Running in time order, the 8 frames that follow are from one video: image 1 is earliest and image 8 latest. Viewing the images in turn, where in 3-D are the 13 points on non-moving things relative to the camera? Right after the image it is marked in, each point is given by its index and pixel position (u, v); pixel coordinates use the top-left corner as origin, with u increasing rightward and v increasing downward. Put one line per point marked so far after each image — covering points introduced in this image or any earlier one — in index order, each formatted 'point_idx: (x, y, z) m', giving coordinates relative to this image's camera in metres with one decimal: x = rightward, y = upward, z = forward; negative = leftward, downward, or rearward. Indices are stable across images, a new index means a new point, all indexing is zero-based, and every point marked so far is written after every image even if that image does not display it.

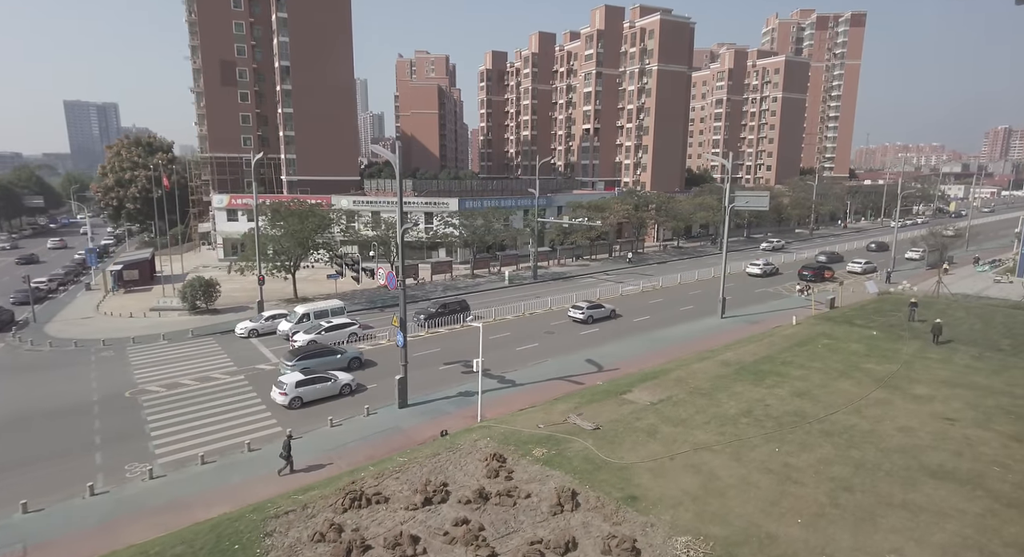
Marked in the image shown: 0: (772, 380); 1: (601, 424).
0: (+8.0, -3.2, +19.8) m
1: (+2.3, -3.7, +16.4) m
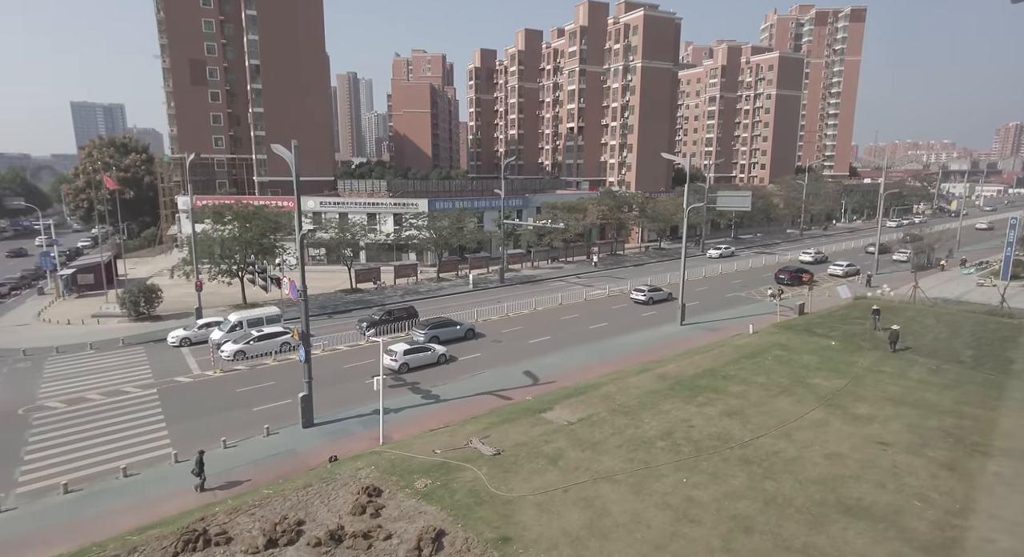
0: (+5.5, -3.4, +18.4) m
1: (-0.2, -4.0, +15.1) m
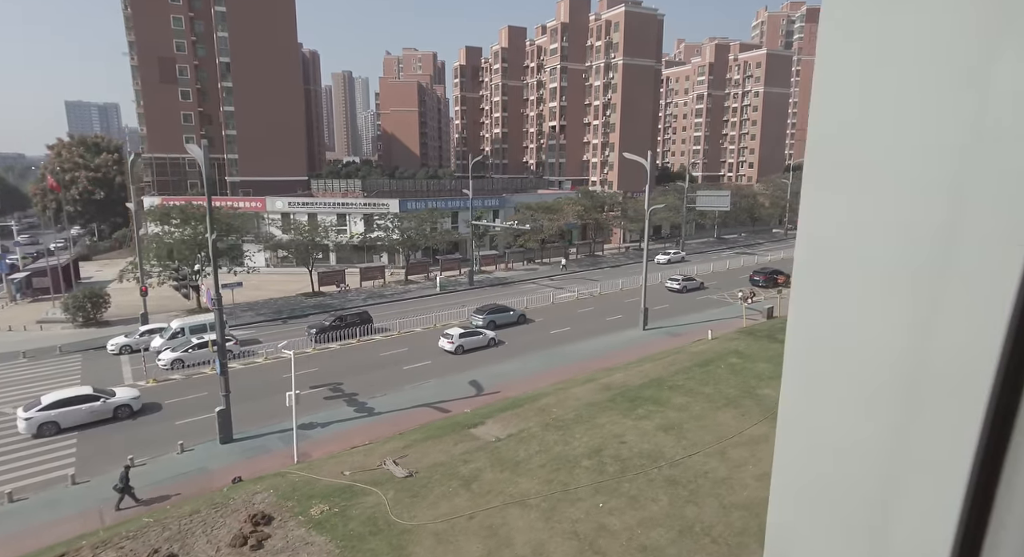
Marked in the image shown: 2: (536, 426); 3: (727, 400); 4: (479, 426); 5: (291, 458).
0: (+3.6, -3.6, +17.5) m
1: (-2.1, -4.2, +14.2) m
2: (+0.6, -3.8, +16.6) m
3: (+6.1, -3.4, +18.4) m
4: (-0.8, -3.8, +16.7) m
5: (-5.5, -4.4, +16.1) m
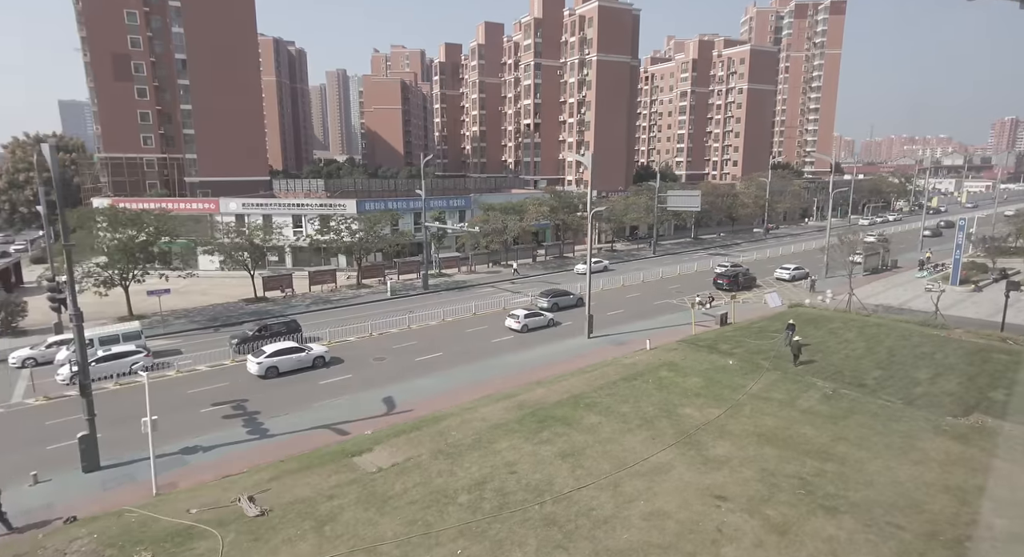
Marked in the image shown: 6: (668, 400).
0: (+1.0, -3.9, +16.1) m
1: (-4.8, -4.5, +12.8) m
2: (-2.0, -4.1, +15.2) m
3: (+3.4, -3.7, +17.0) m
4: (-3.5, -4.1, +15.3) m
5: (-8.1, -4.8, +14.6) m
6: (+4.5, -3.5, +18.4) m
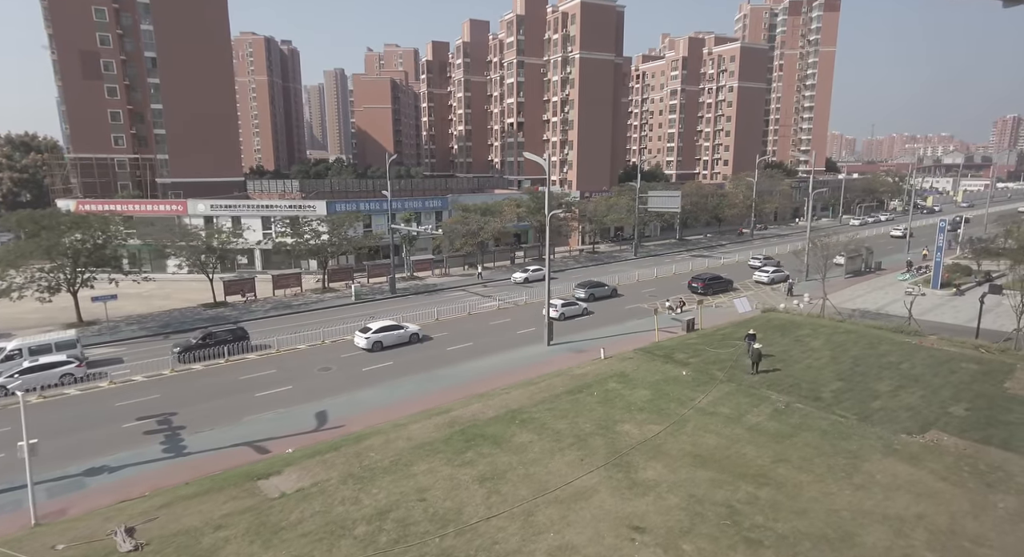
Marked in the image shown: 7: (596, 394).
0: (-0.9, -4.1, +15.1) m
1: (-6.6, -4.8, +11.8) m
2: (-3.9, -4.4, +14.2) m
3: (+1.6, -4.0, +16.0) m
4: (-5.3, -4.4, +14.3) m
5: (-10.0, -5.0, +13.6) m
6: (+2.6, -3.7, +17.4) m
7: (+2.5, -3.4, +19.2) m
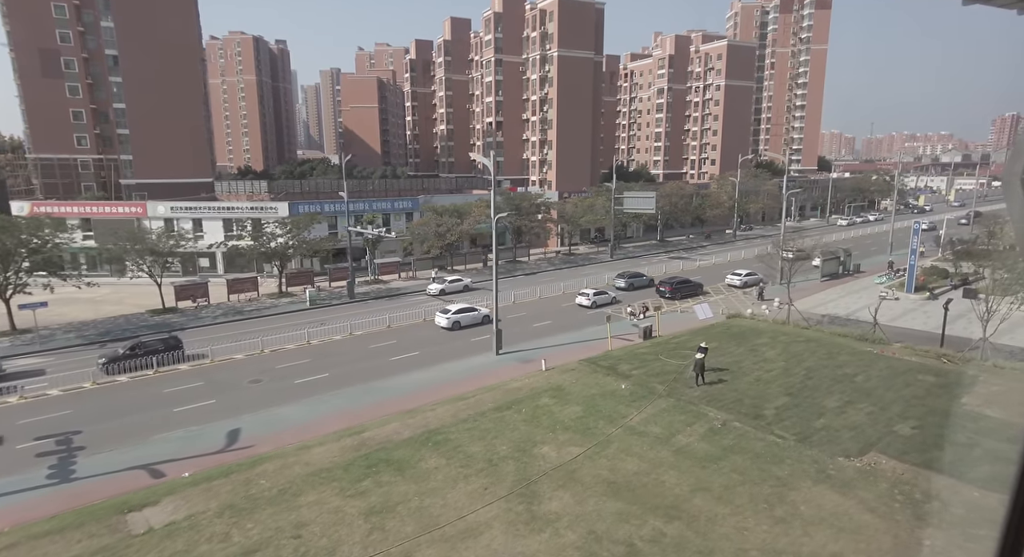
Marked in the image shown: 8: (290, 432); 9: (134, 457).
0: (-3.0, -4.4, +13.9) m
1: (-8.7, -5.1, +10.6) m
2: (-6.0, -4.6, +13.0) m
3: (-0.6, -4.2, +14.8) m
4: (-7.5, -4.7, +13.2) m
5: (-12.1, -5.3, +12.5) m
6: (+0.5, -4.0, +16.2) m
7: (+0.3, -3.7, +18.0) m
8: (-6.3, -4.3, +18.2) m
9: (-9.9, -4.7, +17.0) m
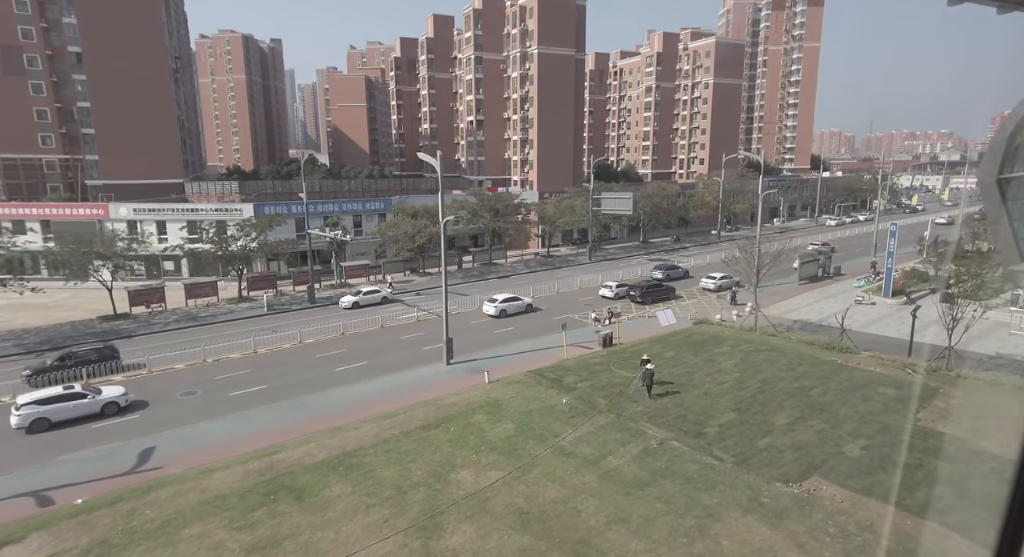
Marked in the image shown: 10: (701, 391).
0: (-4.9, -4.7, +12.9) m
1: (-10.6, -5.4, +9.6) m
2: (-7.9, -4.9, +12.0) m
3: (-2.5, -4.5, +13.8) m
4: (-9.4, -4.9, +12.1) m
5: (-14.0, -5.6, +11.4) m
6: (-1.4, -4.2, +15.2) m
7: (-1.5, -3.9, +17.0) m
8: (-8.2, -4.6, +17.2) m
9: (-11.8, -5.0, +15.9) m
10: (+5.6, -3.4, +19.4) m
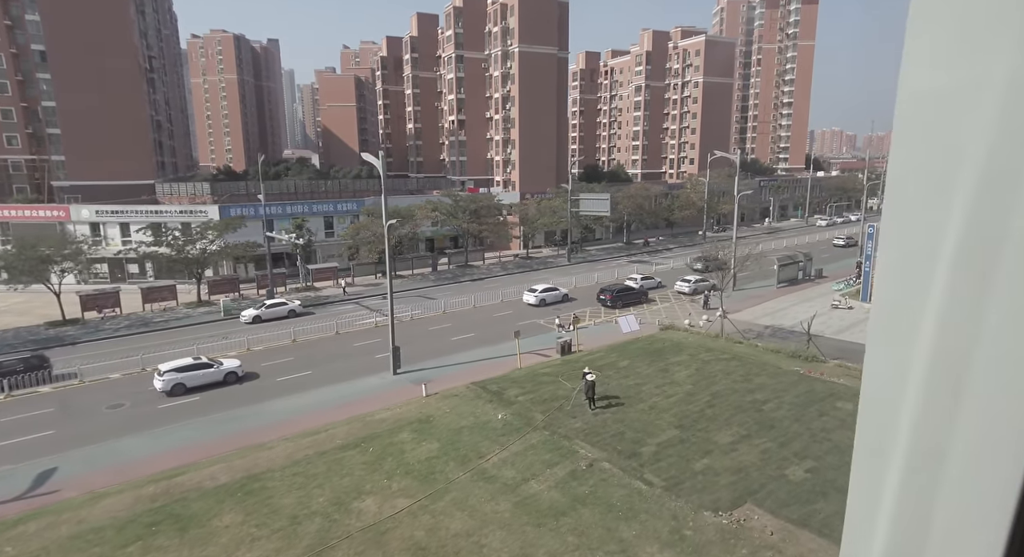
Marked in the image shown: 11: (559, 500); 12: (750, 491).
0: (-6.8, -4.9, +11.8) m
1: (-12.5, -5.6, +8.5) m
2: (-9.8, -5.2, +10.9) m
3: (-4.3, -4.7, +12.7) m
4: (-11.3, -5.2, +11.0) m
5: (-15.9, -5.8, +10.3) m
6: (-3.3, -4.4, +14.1) m
7: (-3.4, -4.2, +15.9) m
8: (-10.0, -4.8, +16.1) m
9: (-13.6, -5.2, +14.8) m
10: (+3.8, -3.6, +18.3) m
11: (+1.0, -4.5, +13.2) m
12: (+5.0, -4.5, +13.6) m
